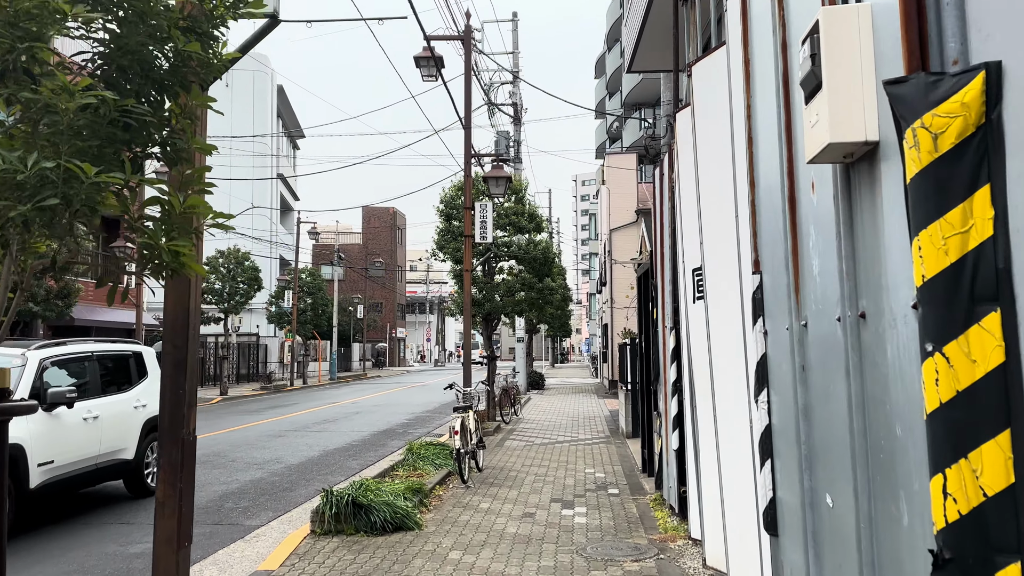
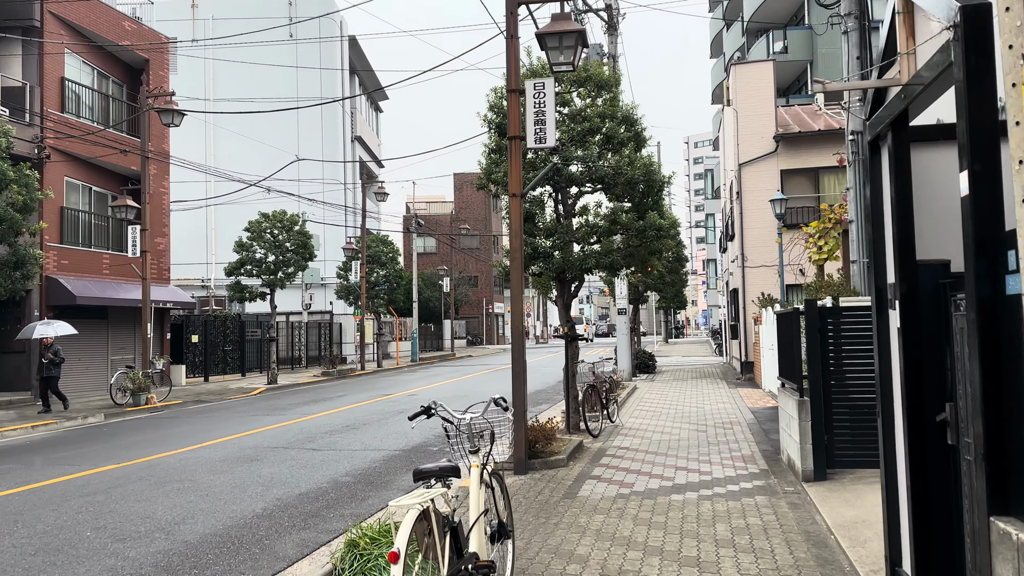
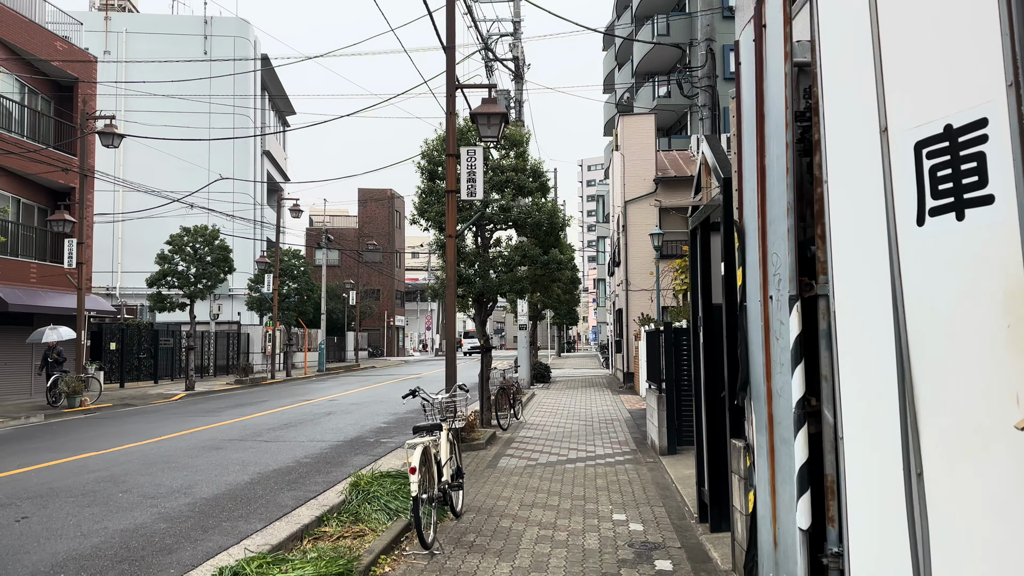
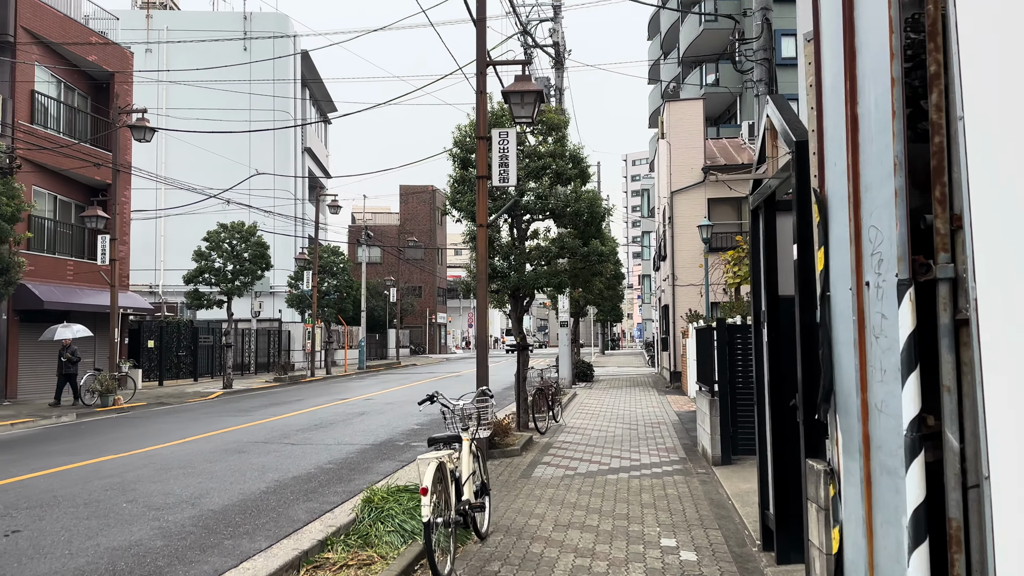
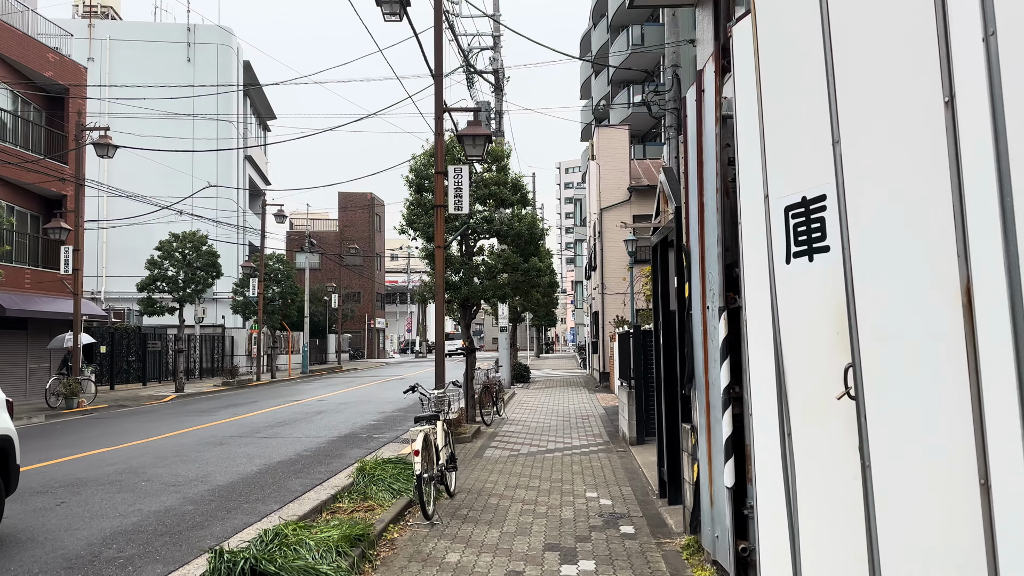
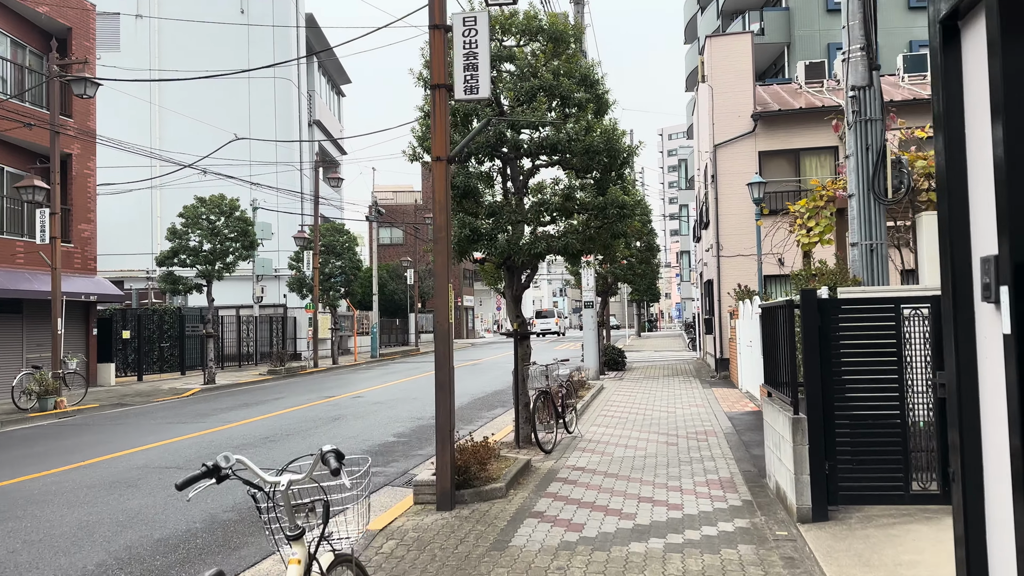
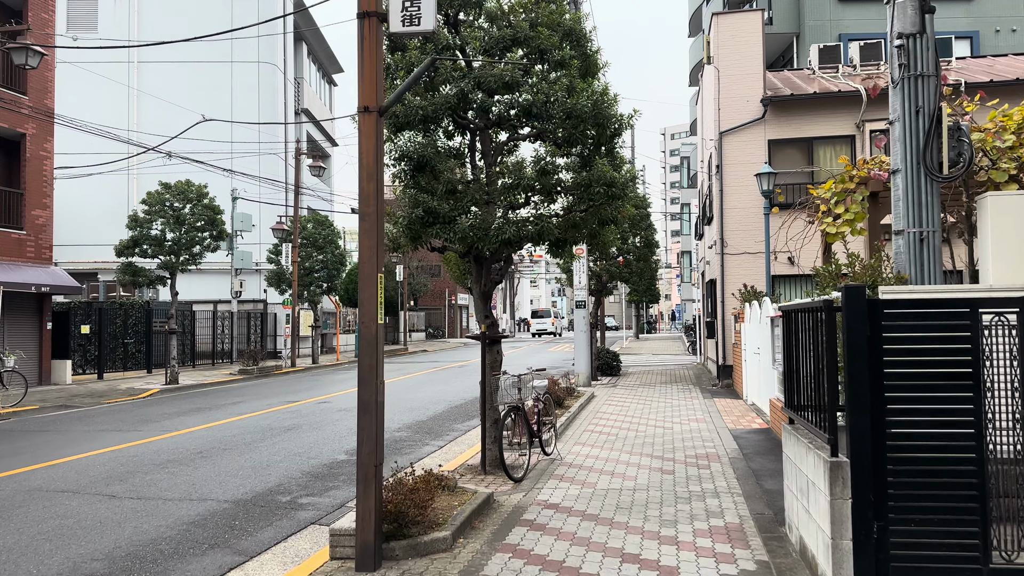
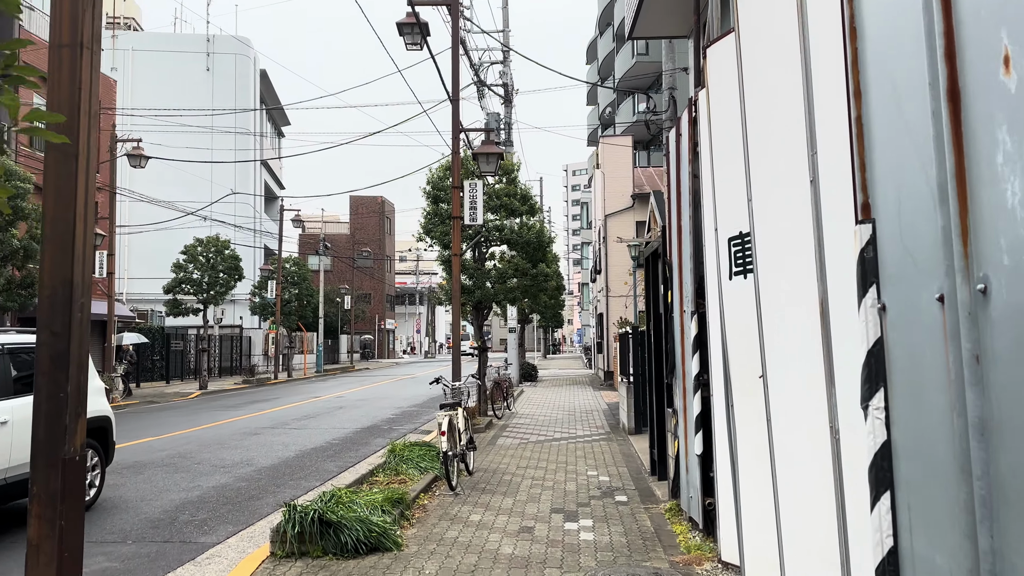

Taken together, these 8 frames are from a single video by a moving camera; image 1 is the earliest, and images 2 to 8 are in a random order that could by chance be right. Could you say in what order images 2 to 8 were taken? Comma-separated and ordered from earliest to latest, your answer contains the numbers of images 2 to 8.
8, 5, 3, 4, 2, 6, 7
